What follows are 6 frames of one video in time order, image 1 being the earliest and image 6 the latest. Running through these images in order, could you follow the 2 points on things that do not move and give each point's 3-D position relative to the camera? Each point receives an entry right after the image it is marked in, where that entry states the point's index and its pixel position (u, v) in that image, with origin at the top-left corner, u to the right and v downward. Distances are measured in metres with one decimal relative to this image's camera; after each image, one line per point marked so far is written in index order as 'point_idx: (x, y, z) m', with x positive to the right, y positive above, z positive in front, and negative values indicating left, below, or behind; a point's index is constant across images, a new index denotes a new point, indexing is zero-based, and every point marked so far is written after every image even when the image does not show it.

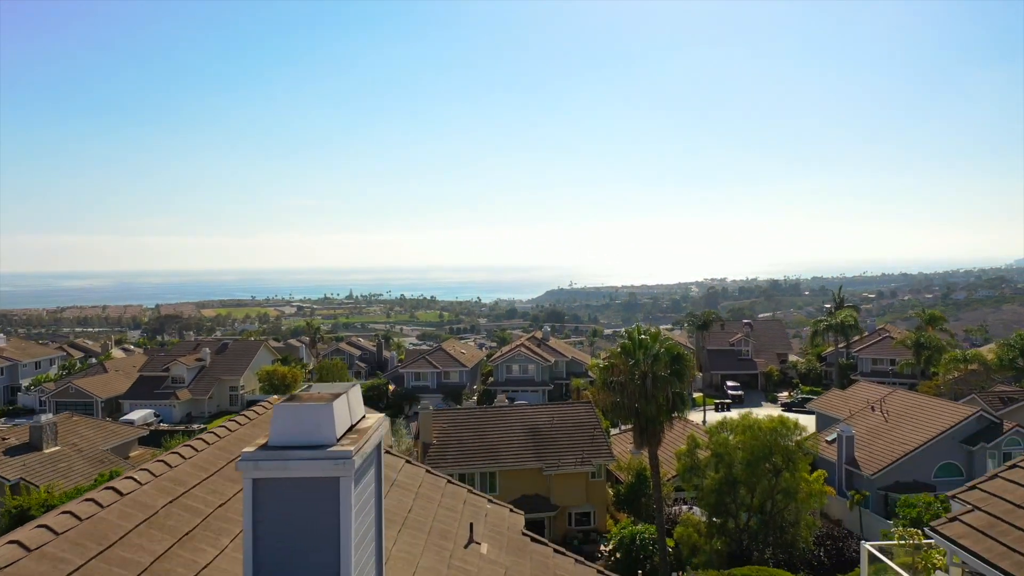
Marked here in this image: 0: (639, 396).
0: (+3.3, -2.8, +16.4) m
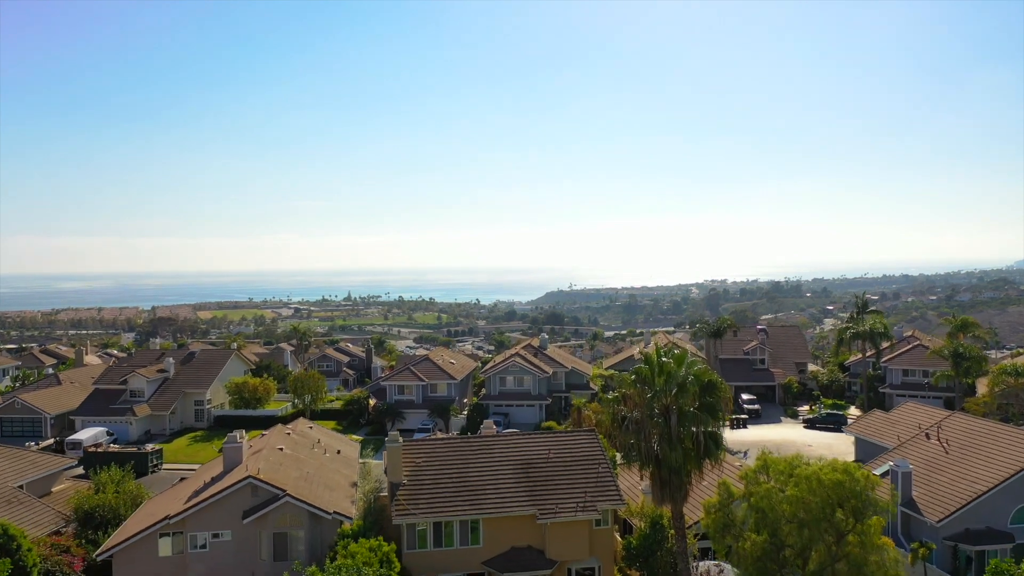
0: (+2.9, -3.0, +12.6) m
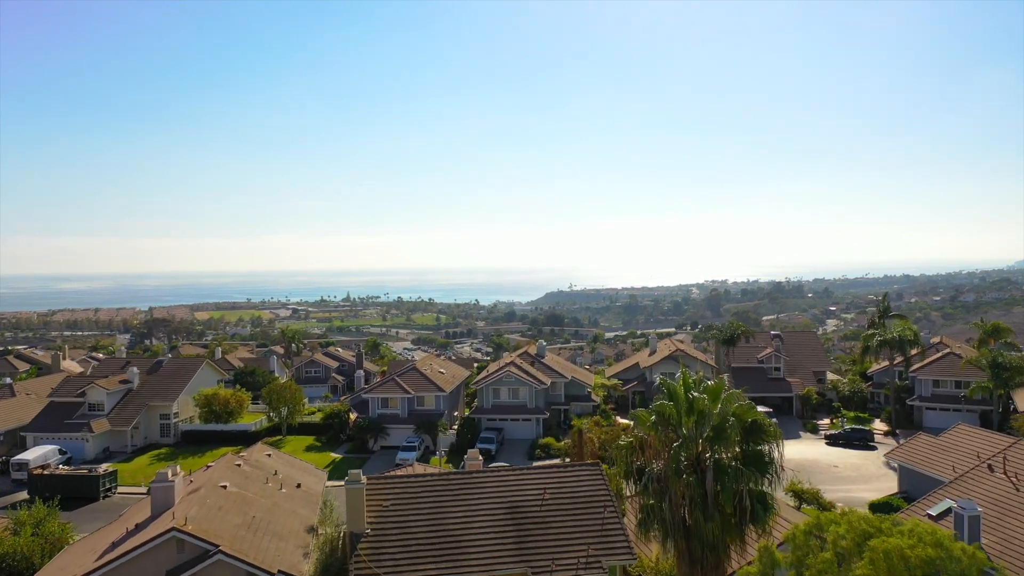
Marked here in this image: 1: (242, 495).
0: (+2.6, -3.1, +9.5) m
1: (-6.9, -5.3, +16.4) m
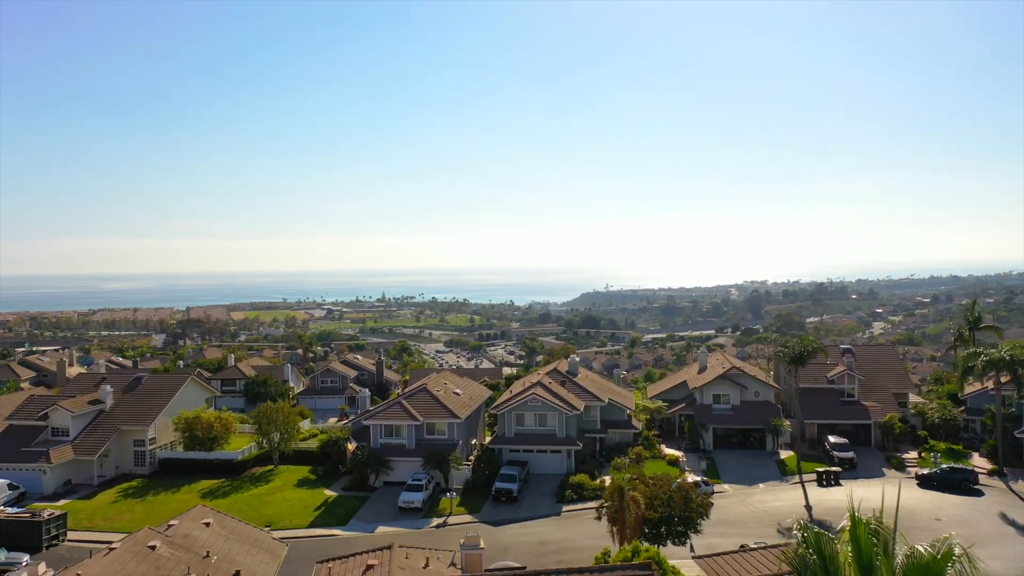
0: (+2.4, -3.5, +4.0) m
1: (-6.7, -5.6, +11.5) m
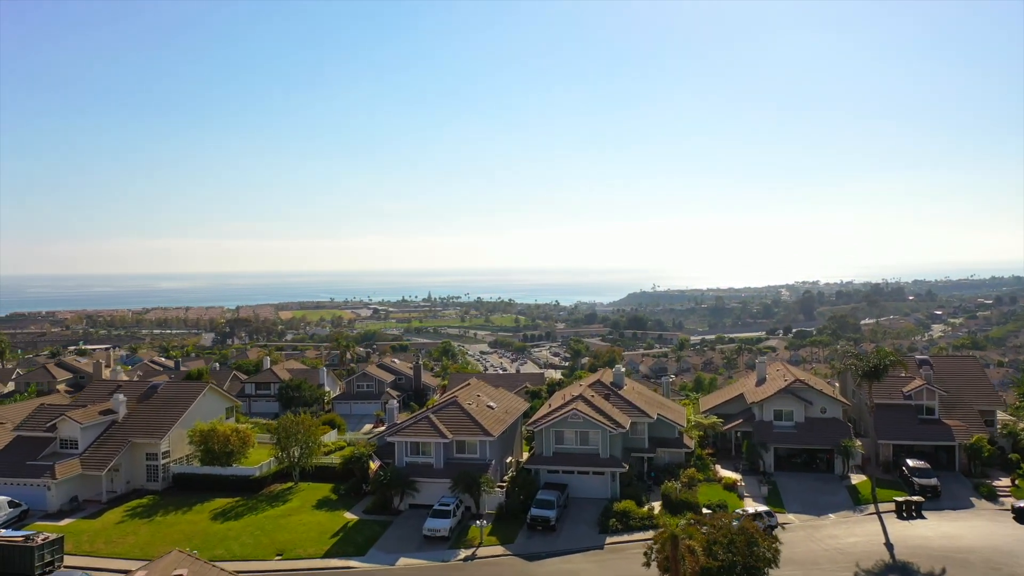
0: (+2.2, -3.7, +0.9) m
1: (-6.4, -5.8, +9.0) m
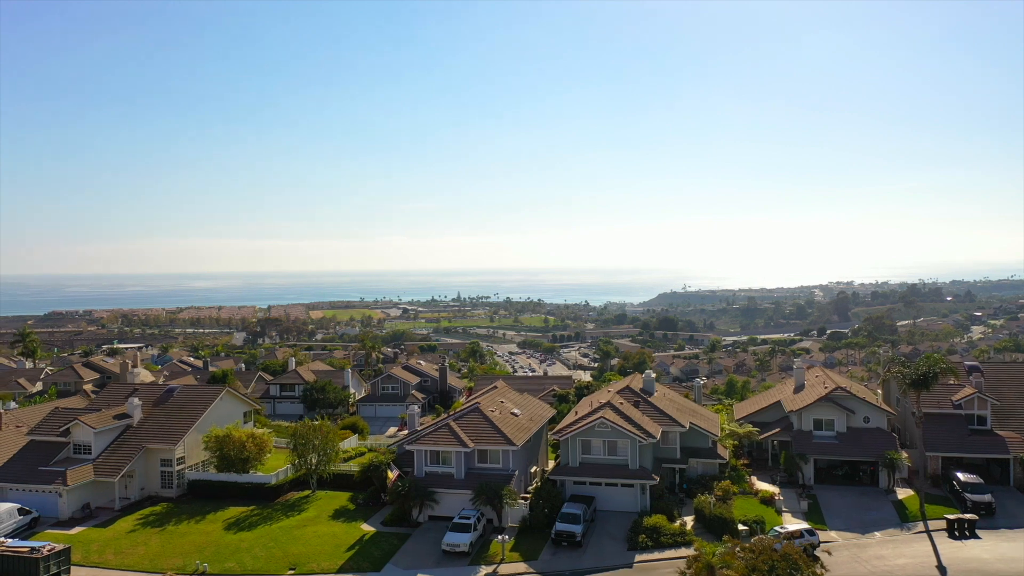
0: (+2.0, -3.8, -0.5) m
1: (-6.2, -5.9, +7.9) m
